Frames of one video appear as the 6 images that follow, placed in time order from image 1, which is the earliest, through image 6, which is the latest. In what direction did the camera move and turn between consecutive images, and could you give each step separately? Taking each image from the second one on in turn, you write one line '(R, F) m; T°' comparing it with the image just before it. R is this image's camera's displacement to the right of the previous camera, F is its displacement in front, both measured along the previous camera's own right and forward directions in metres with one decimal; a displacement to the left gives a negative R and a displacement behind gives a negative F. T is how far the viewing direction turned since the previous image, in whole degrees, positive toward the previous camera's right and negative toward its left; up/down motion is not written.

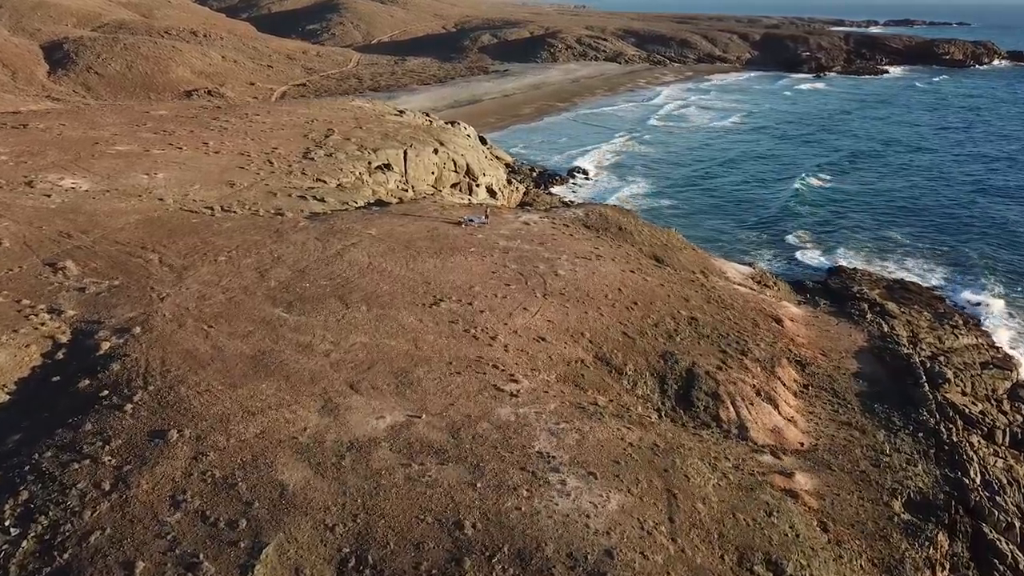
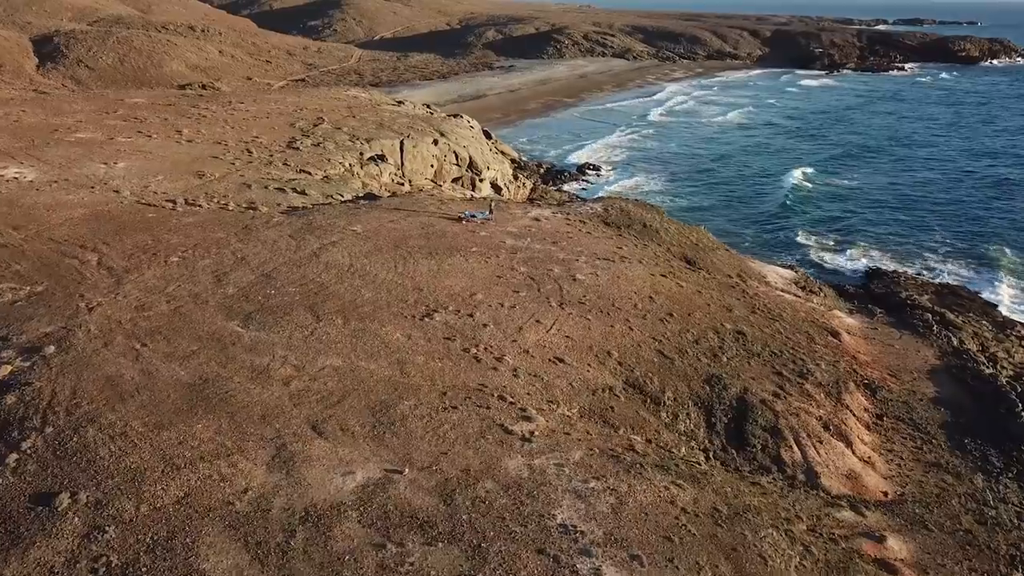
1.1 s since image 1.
(-0.1, +3.6) m; 0°
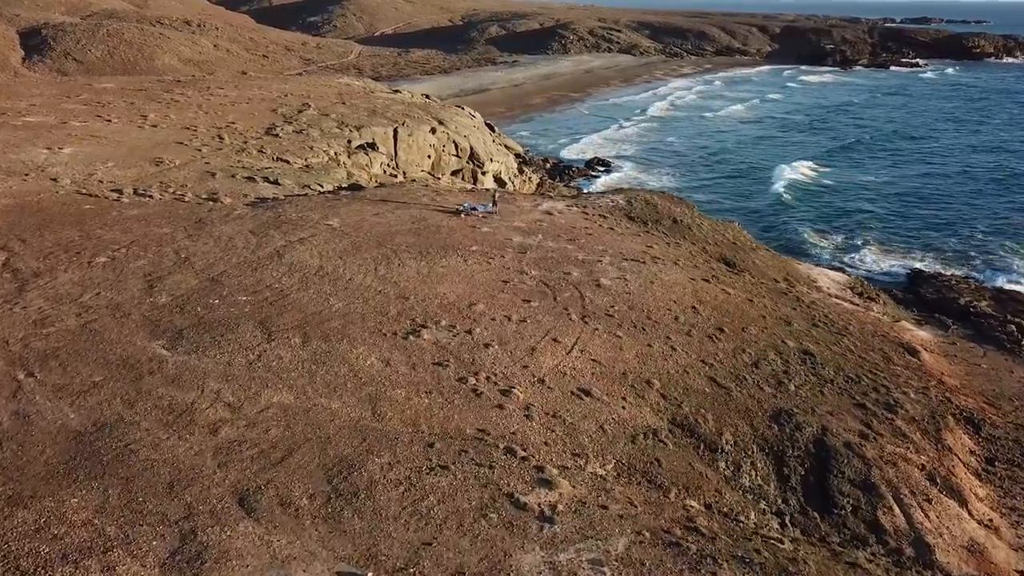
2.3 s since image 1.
(-0.1, +3.6) m; 0°
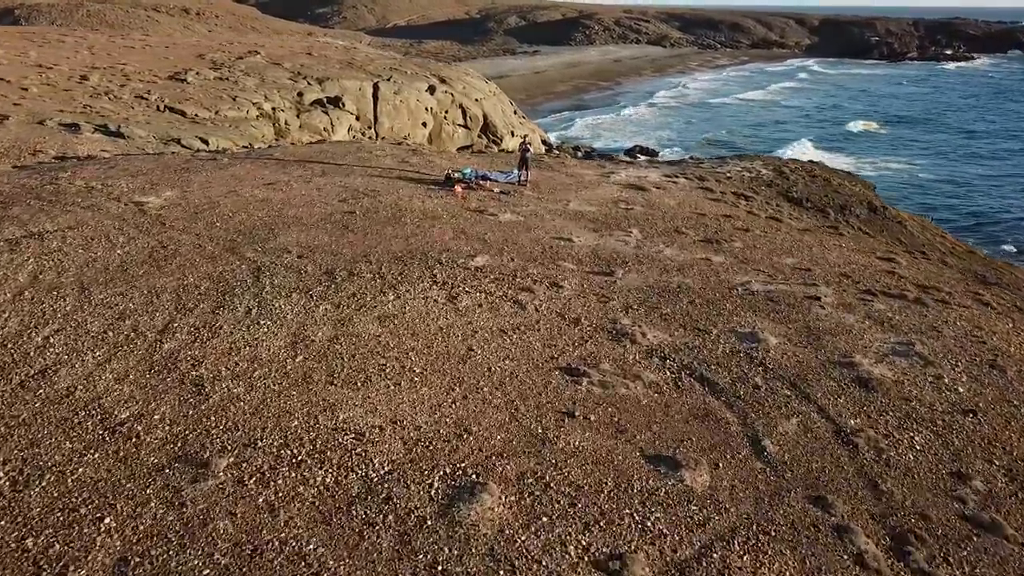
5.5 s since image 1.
(-0.4, +10.2) m; -1°
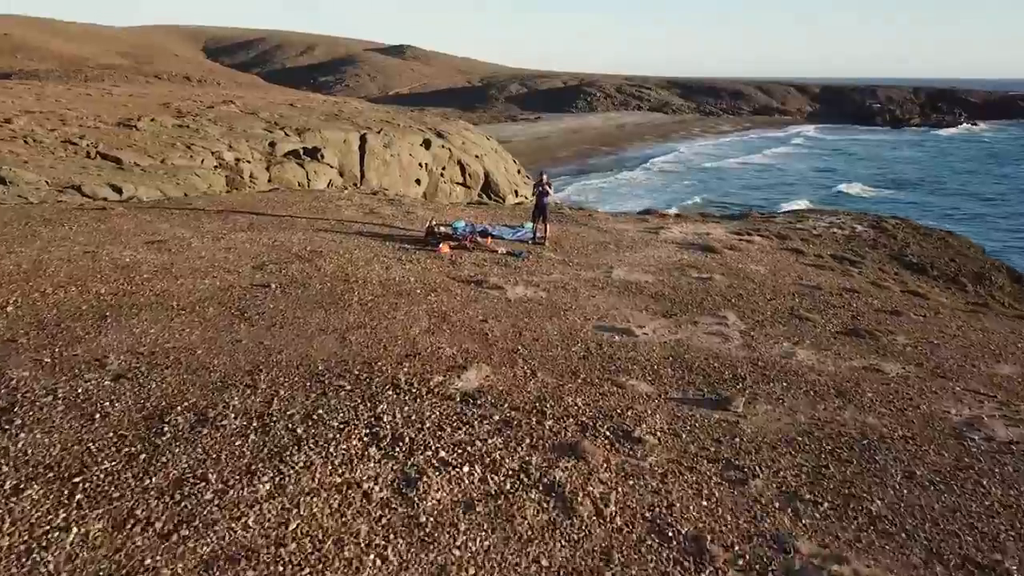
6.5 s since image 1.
(-0.1, +3.0) m; 0°
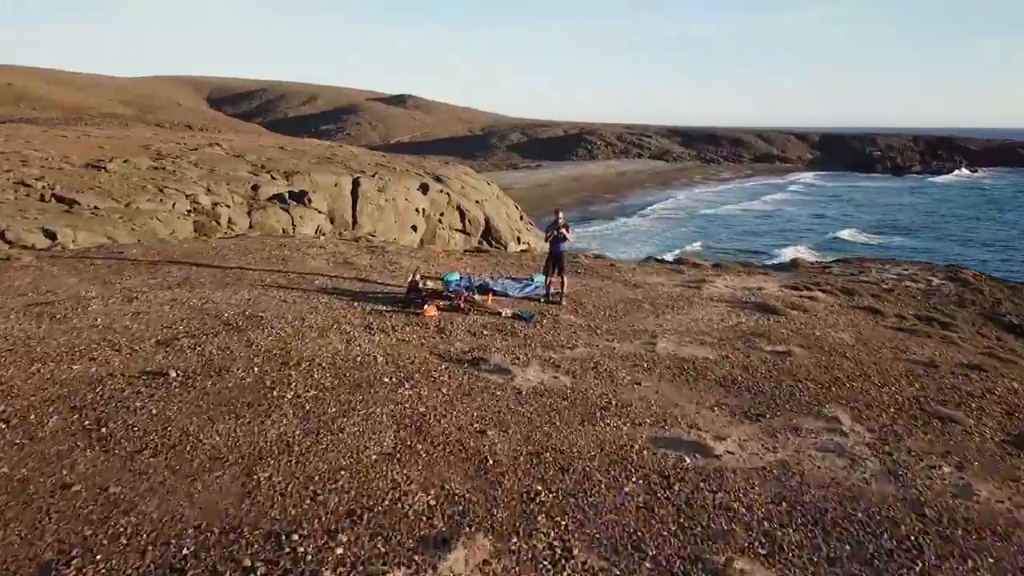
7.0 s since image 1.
(0.0, +1.5) m; 0°
